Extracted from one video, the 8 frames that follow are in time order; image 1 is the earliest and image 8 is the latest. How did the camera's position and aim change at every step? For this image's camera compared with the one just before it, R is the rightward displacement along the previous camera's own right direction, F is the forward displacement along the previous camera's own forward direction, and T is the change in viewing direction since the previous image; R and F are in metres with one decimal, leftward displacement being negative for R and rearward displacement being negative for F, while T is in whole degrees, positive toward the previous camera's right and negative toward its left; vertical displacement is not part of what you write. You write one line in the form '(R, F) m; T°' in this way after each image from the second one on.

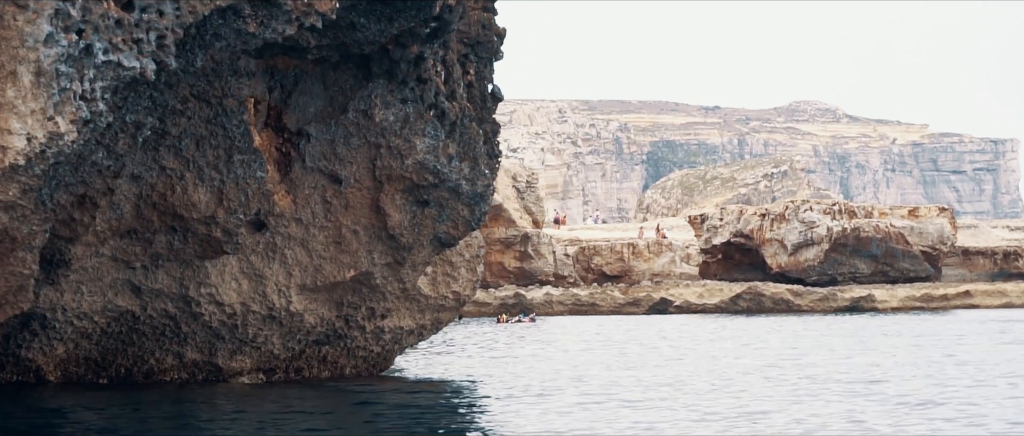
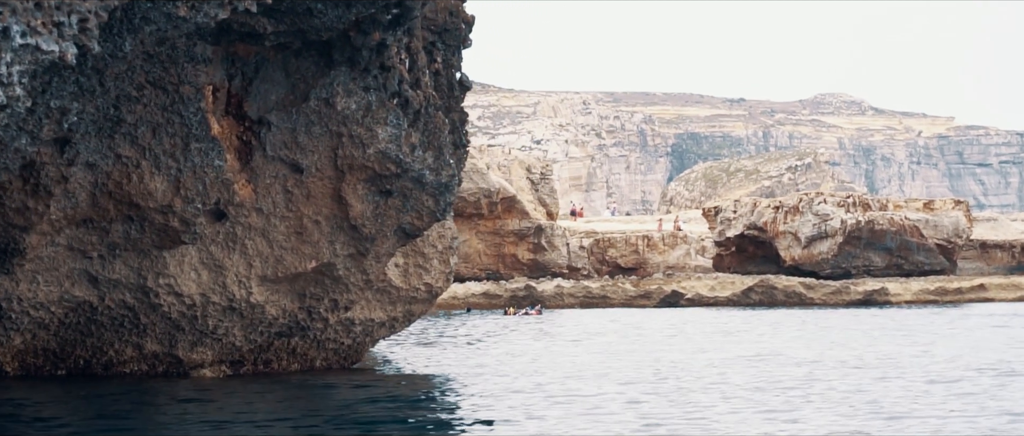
(+0.5, +0.3) m; -1°
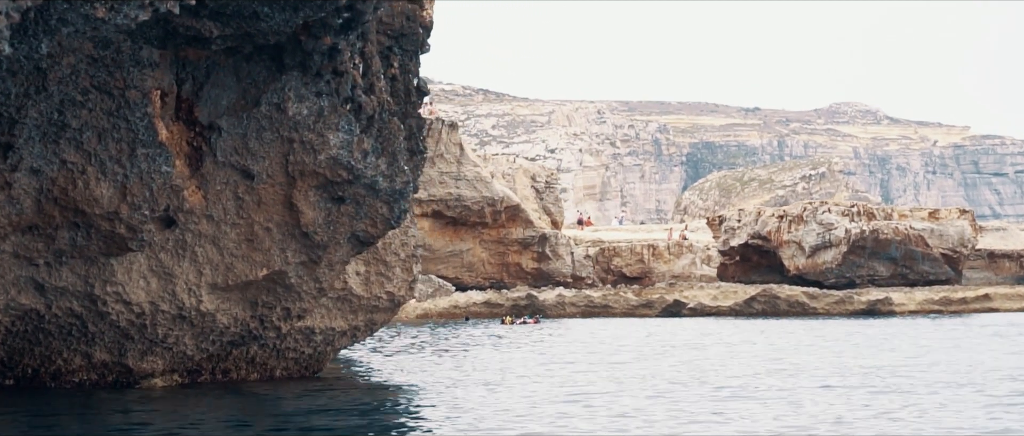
(+0.5, +0.3) m; 0°
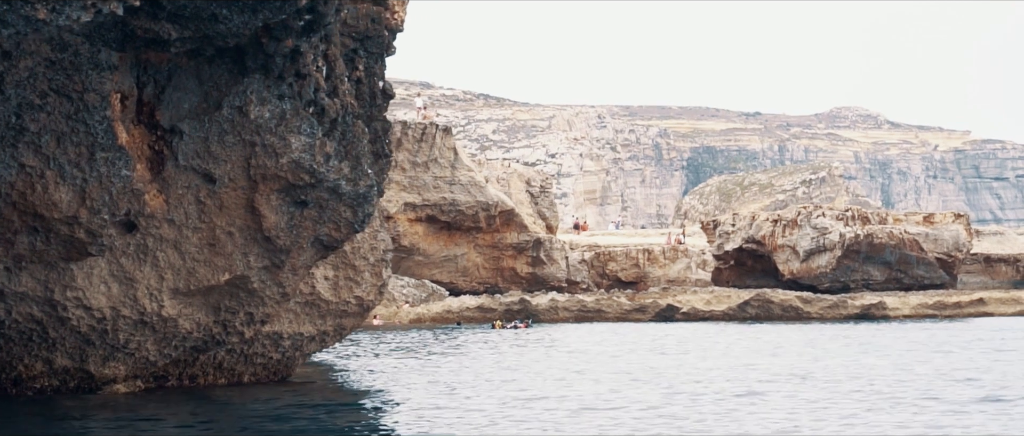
(+0.3, +0.1) m; 0°
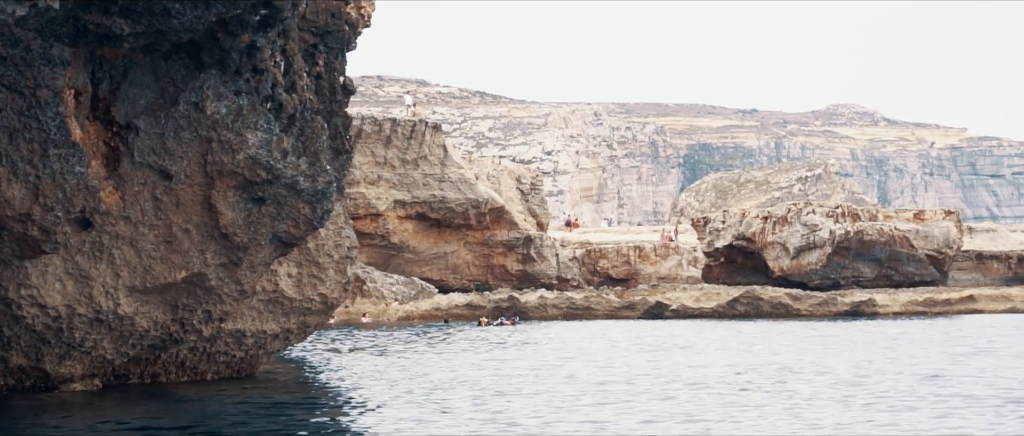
(+0.3, +0.2) m; 0°
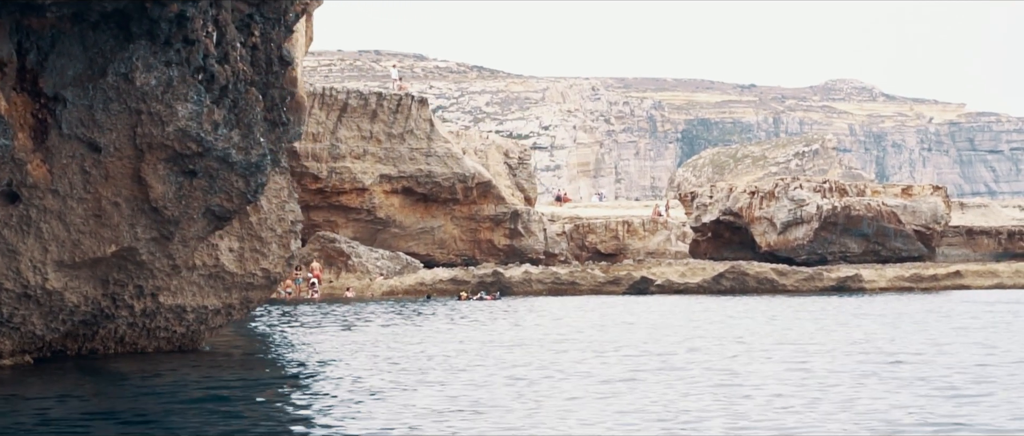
(+0.5, +0.3) m; 0°
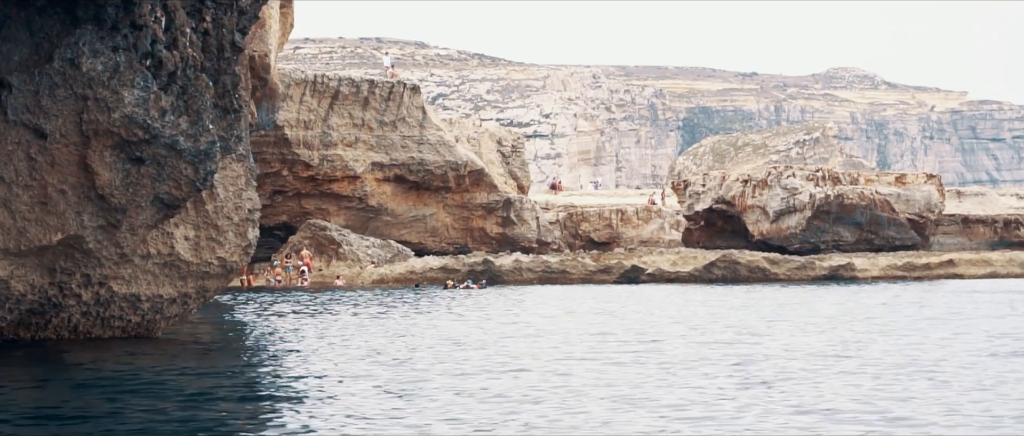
(+0.4, +0.2) m; 0°
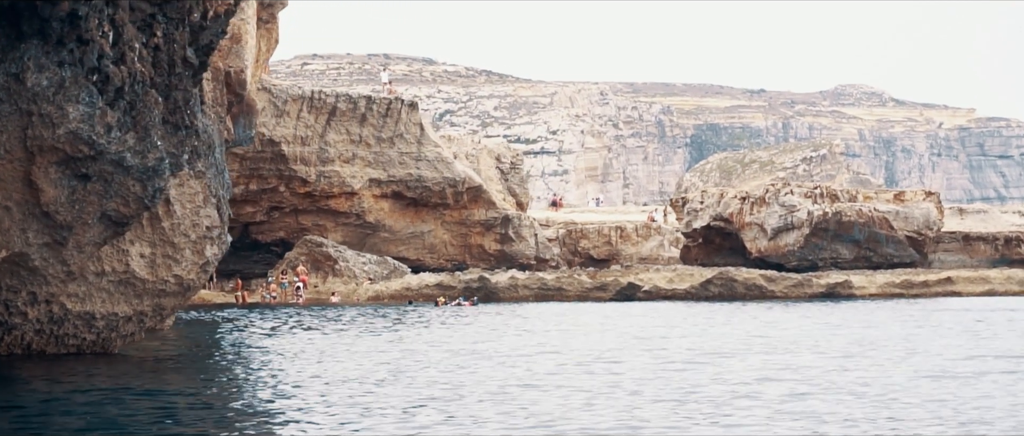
(+0.4, +0.2) m; 0°
